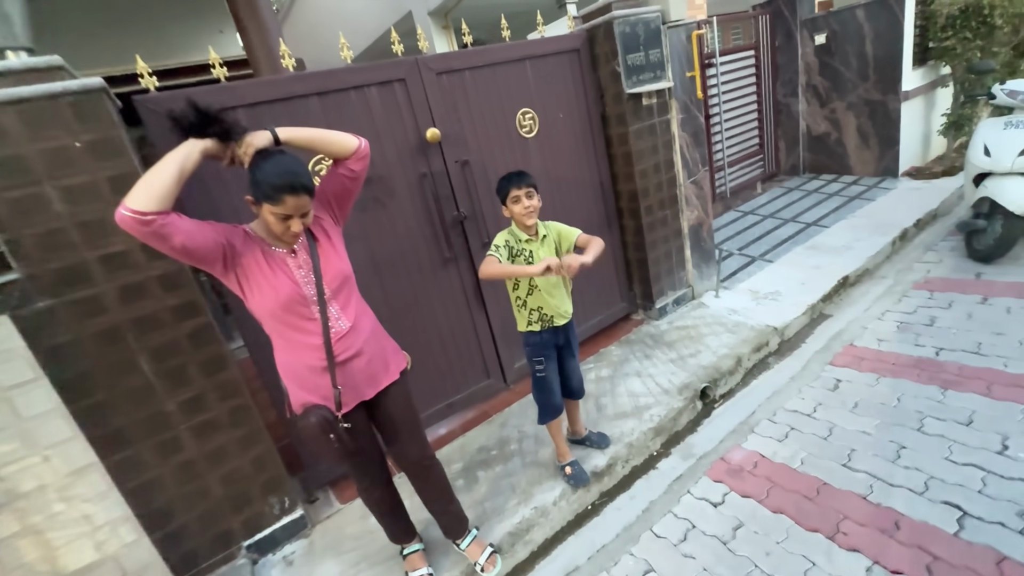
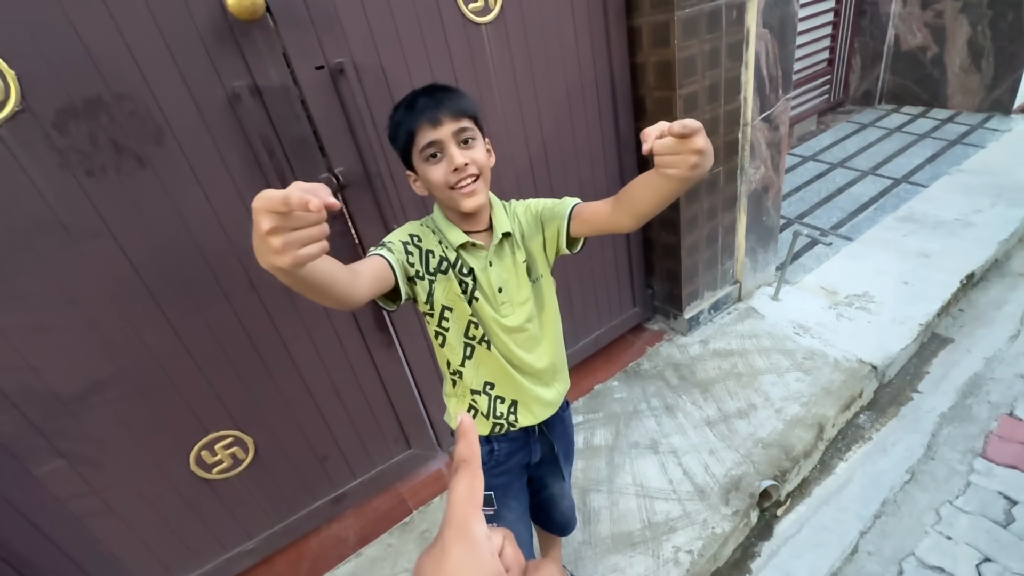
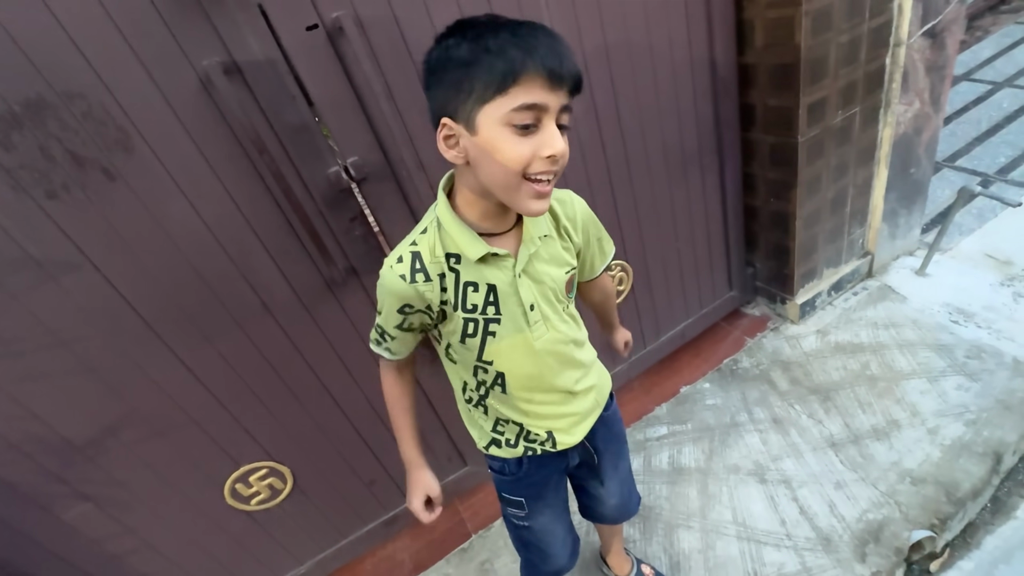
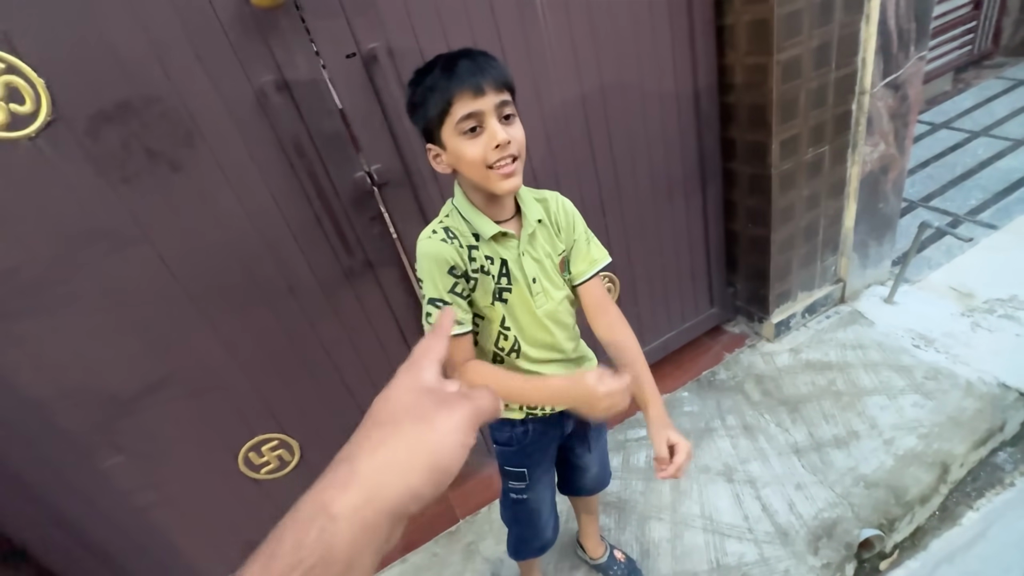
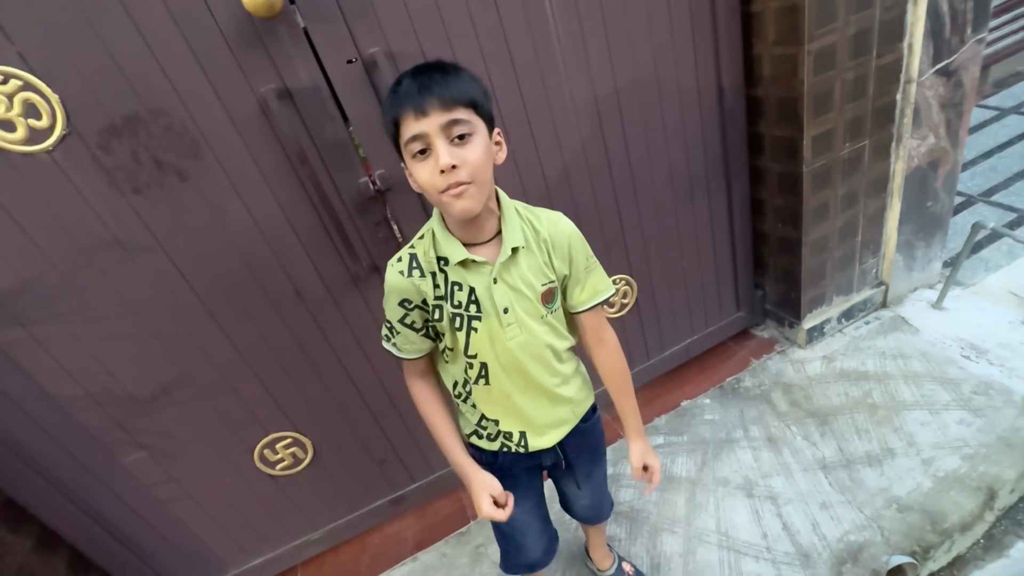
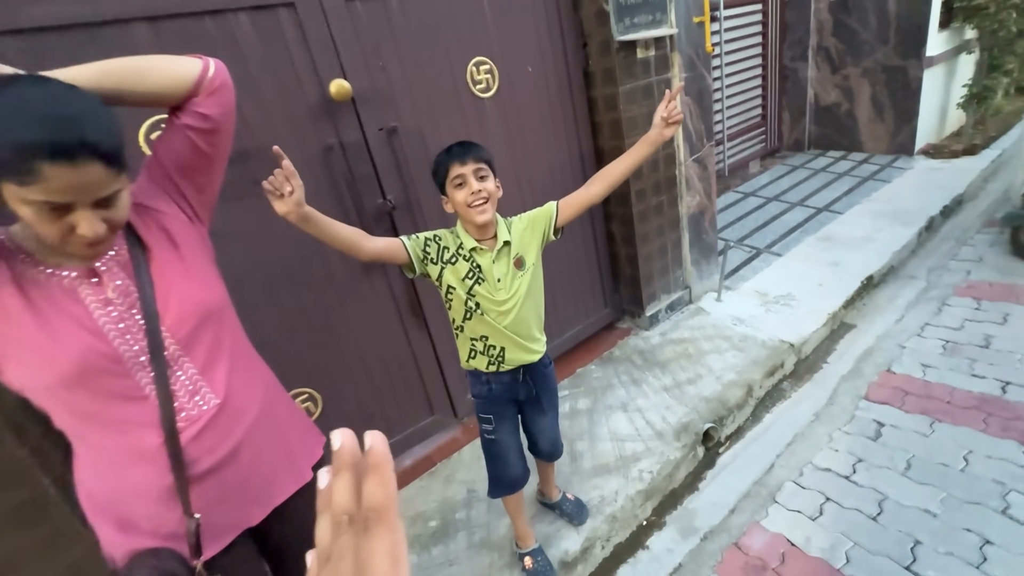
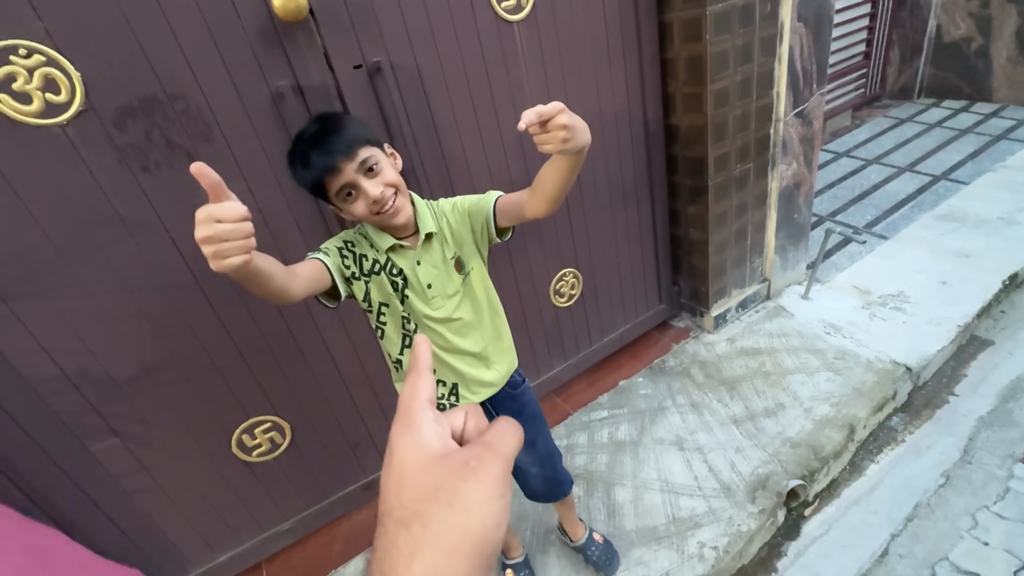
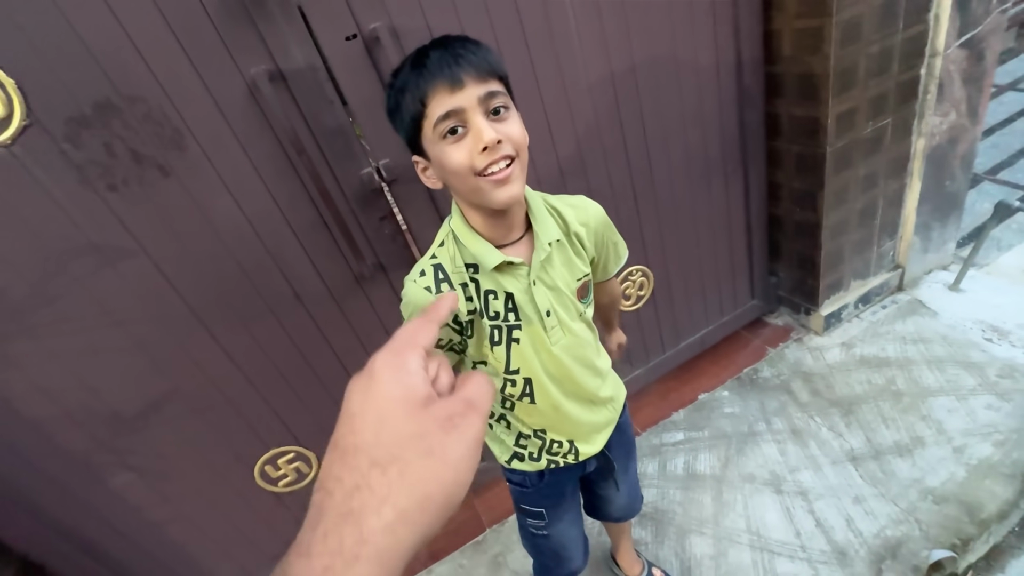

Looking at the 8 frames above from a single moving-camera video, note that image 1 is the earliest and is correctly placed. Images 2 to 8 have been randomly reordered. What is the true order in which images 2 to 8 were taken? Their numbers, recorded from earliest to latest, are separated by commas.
6, 2, 7, 4, 5, 8, 3
